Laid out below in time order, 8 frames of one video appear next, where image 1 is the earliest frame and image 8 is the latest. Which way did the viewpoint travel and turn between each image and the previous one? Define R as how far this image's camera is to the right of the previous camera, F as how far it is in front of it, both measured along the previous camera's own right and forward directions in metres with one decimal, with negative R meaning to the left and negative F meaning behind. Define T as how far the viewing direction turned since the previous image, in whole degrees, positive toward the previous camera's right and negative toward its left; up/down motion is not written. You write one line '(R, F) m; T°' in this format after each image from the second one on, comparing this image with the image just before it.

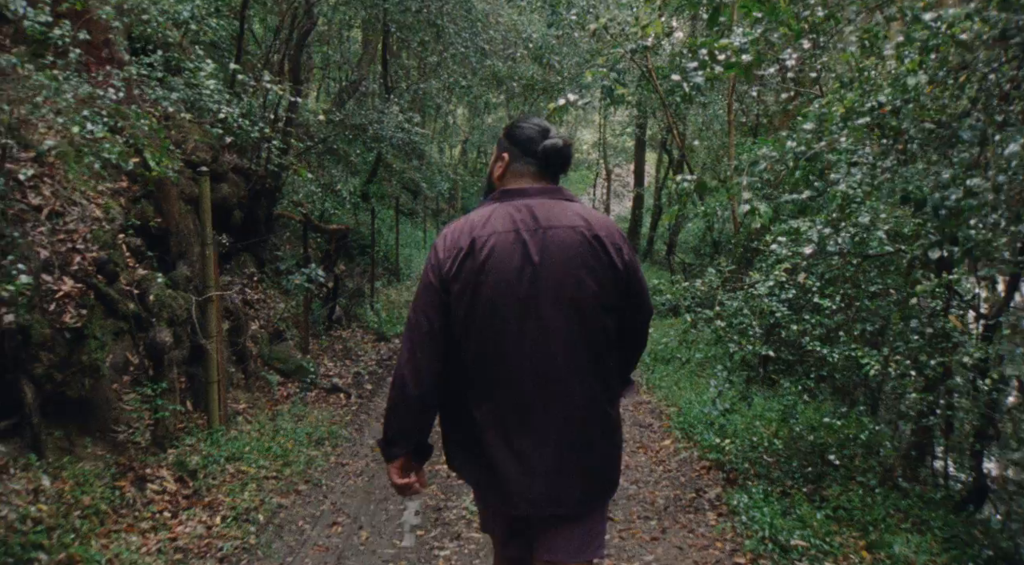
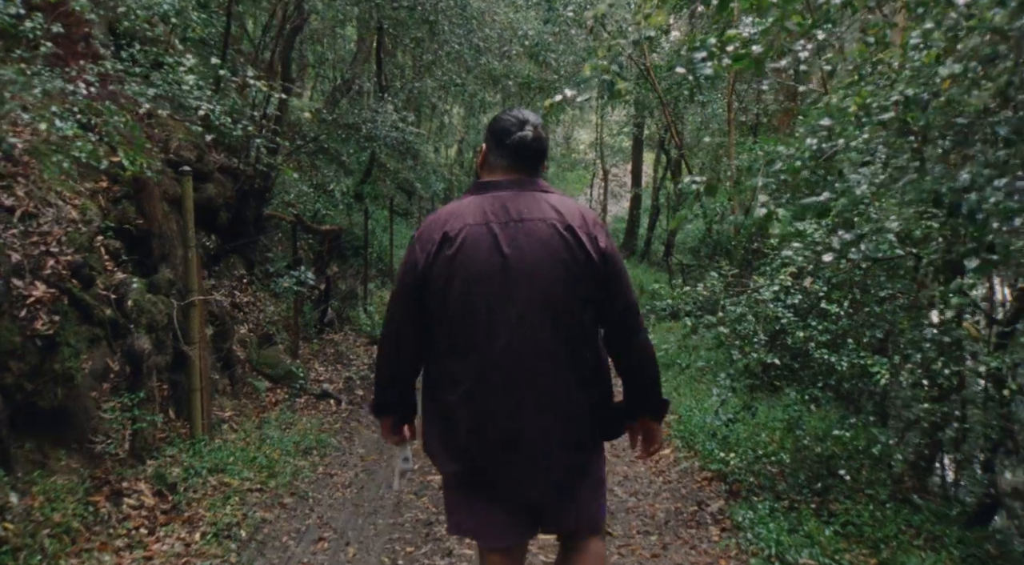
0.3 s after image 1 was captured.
(0.0, +0.2) m; 0°
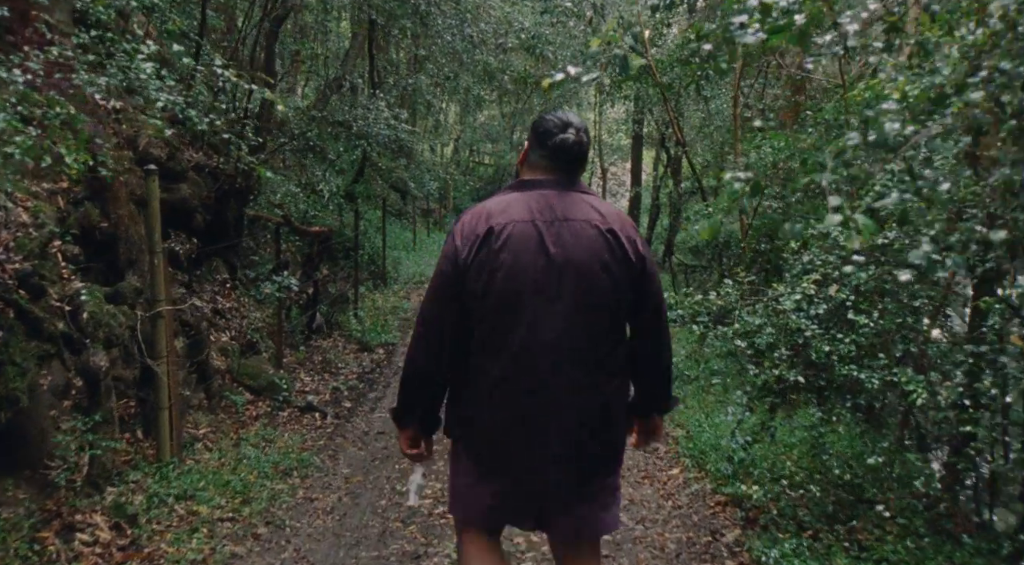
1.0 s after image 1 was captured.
(0.0, +0.5) m; 0°
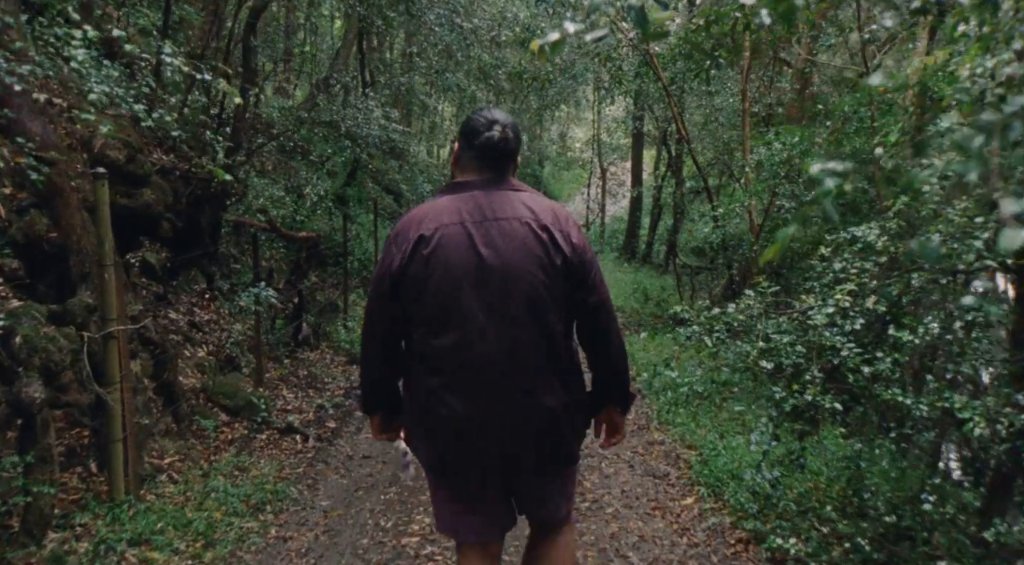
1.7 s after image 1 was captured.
(0.0, +0.6) m; 0°
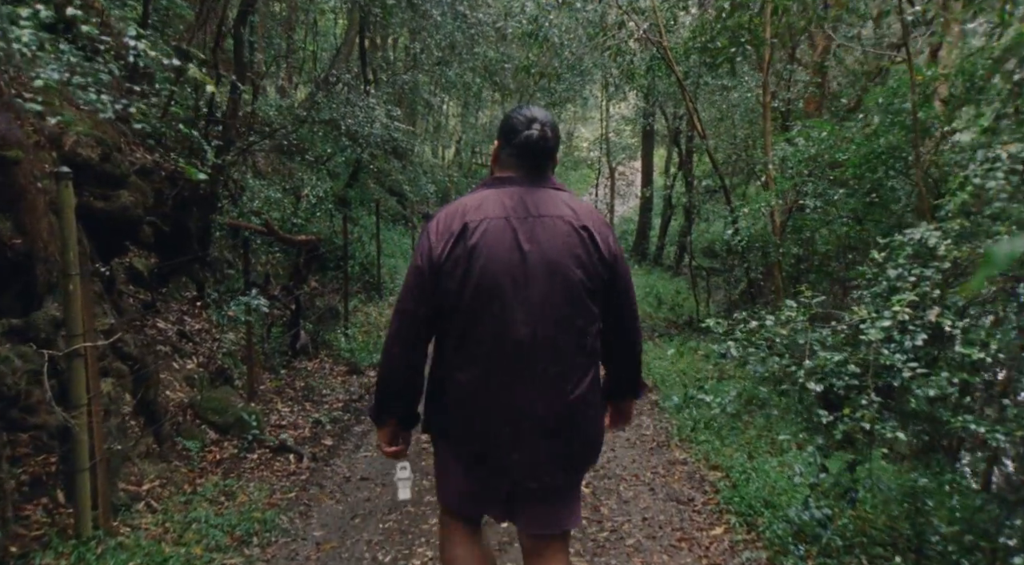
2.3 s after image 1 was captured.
(0.0, +0.5) m; -1°
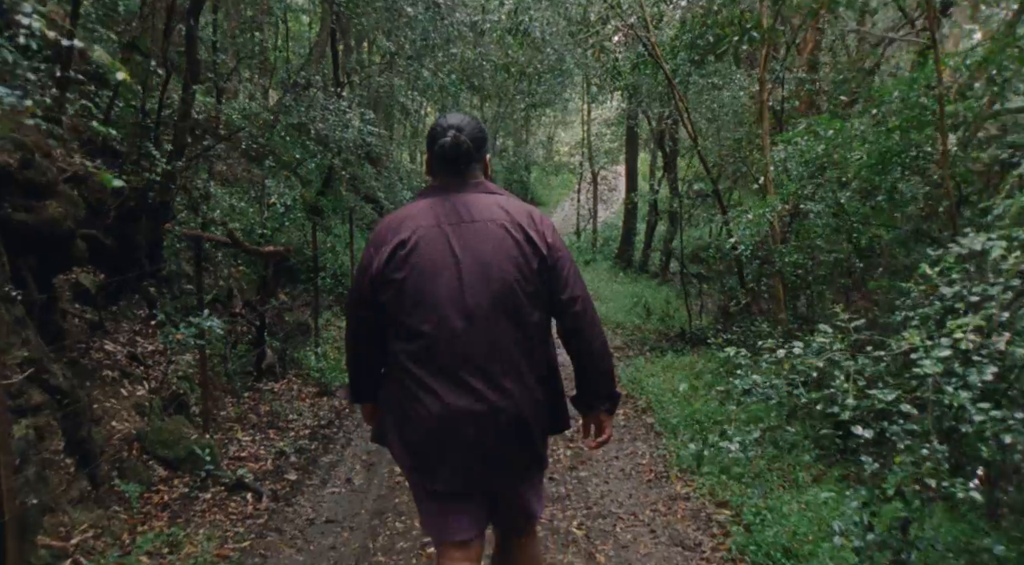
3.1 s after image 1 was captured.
(0.0, +0.6) m; +2°
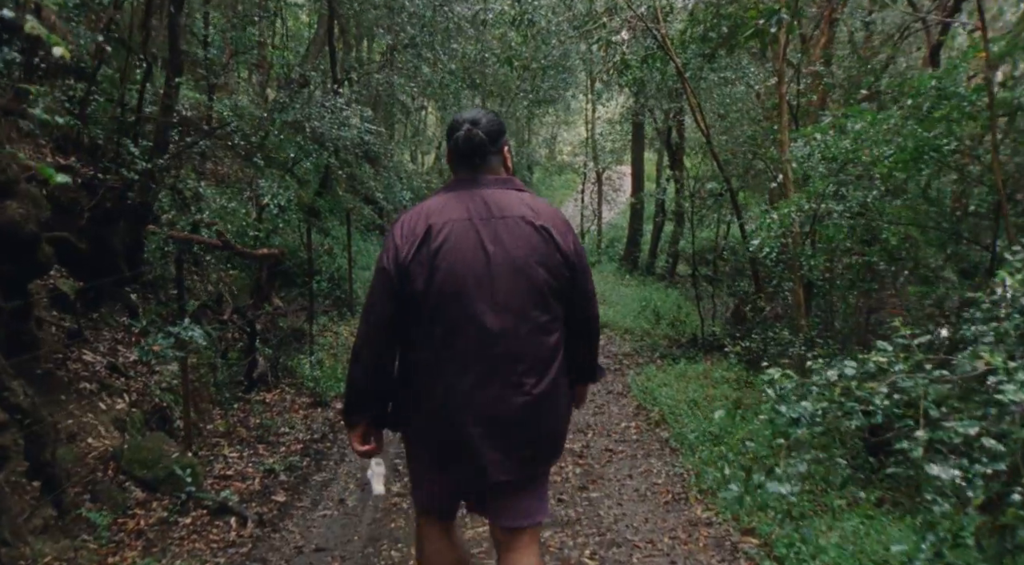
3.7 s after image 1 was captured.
(0.0, +0.5) m; 0°
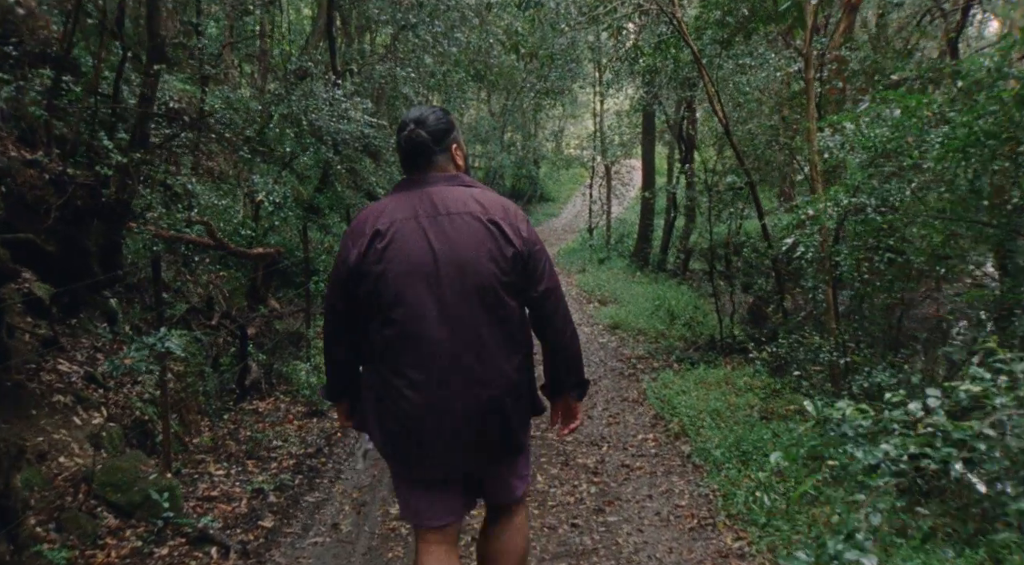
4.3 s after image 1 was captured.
(0.0, +0.5) m; -1°
